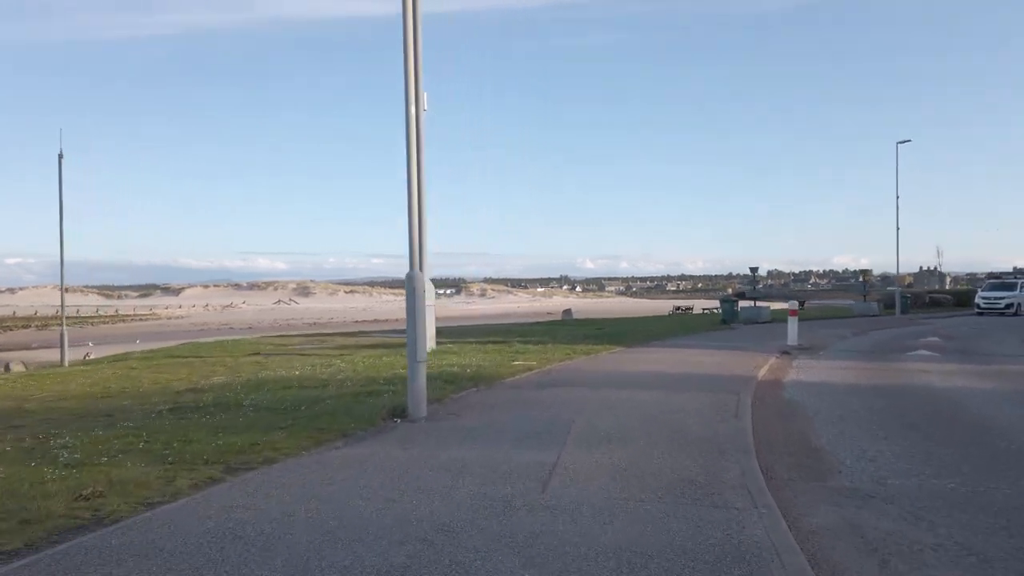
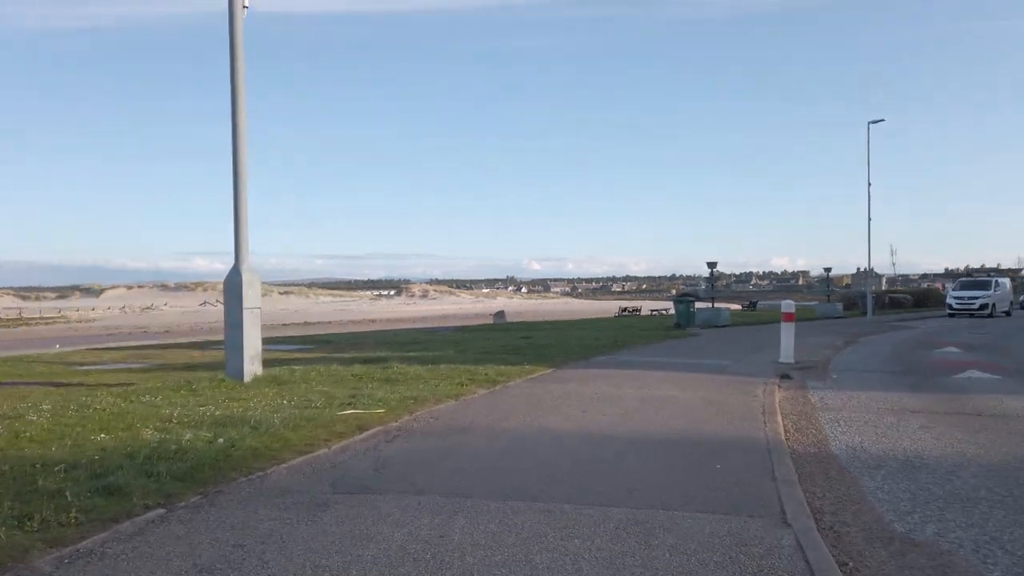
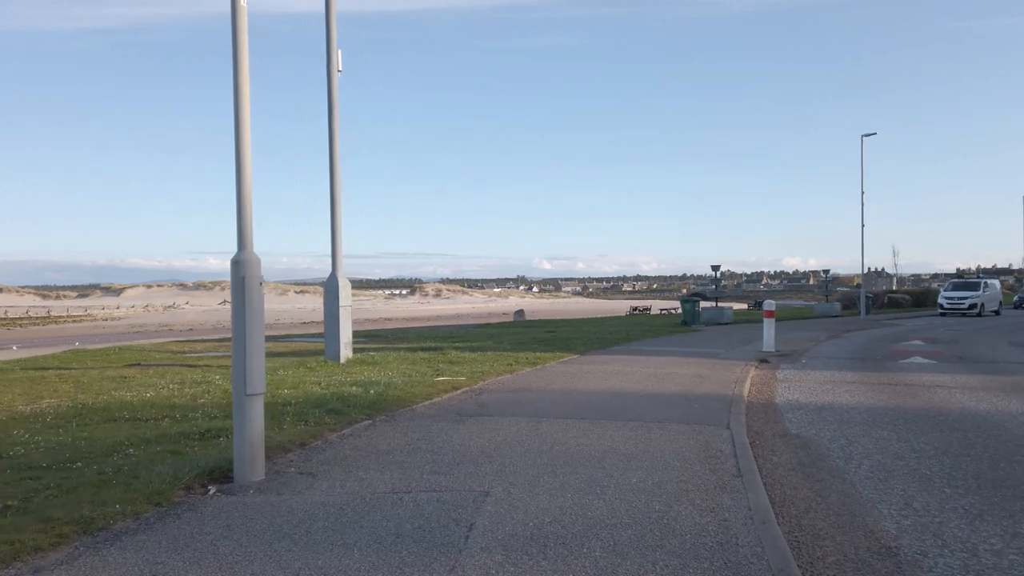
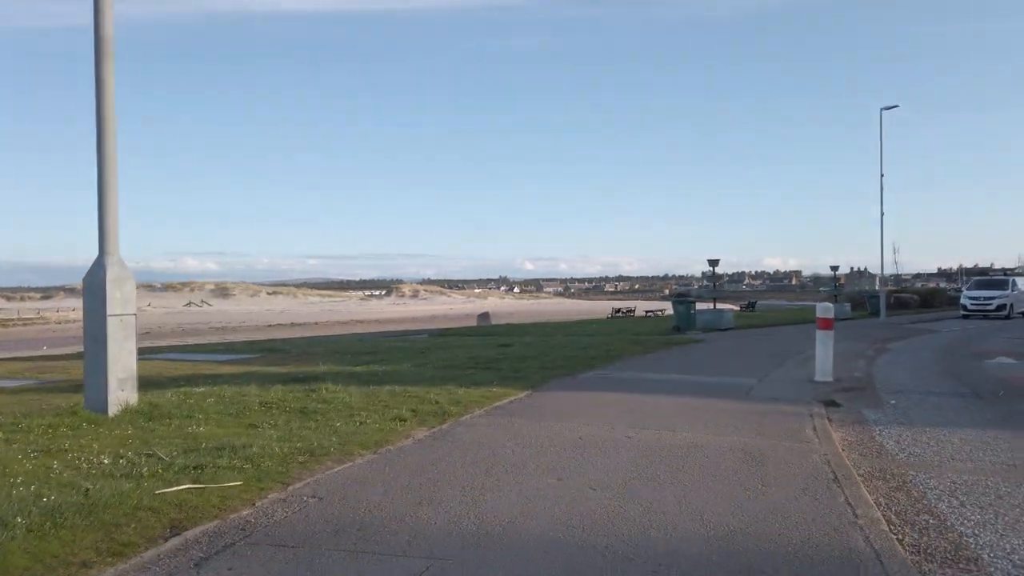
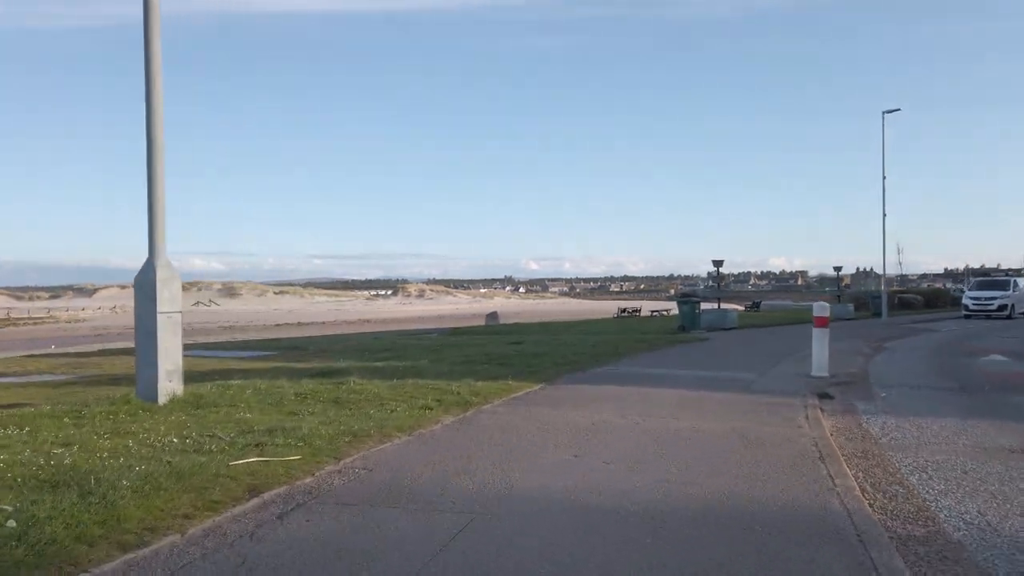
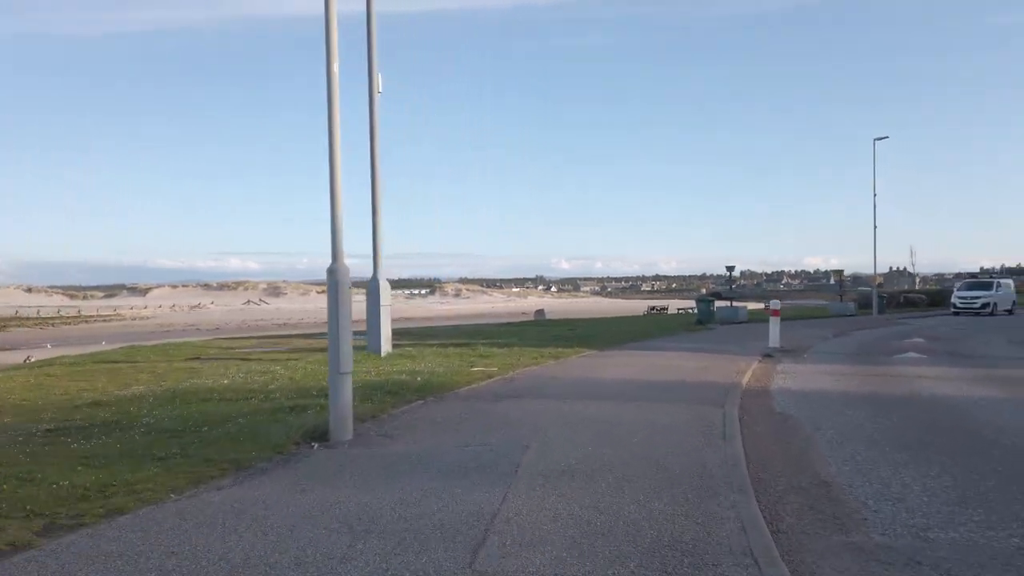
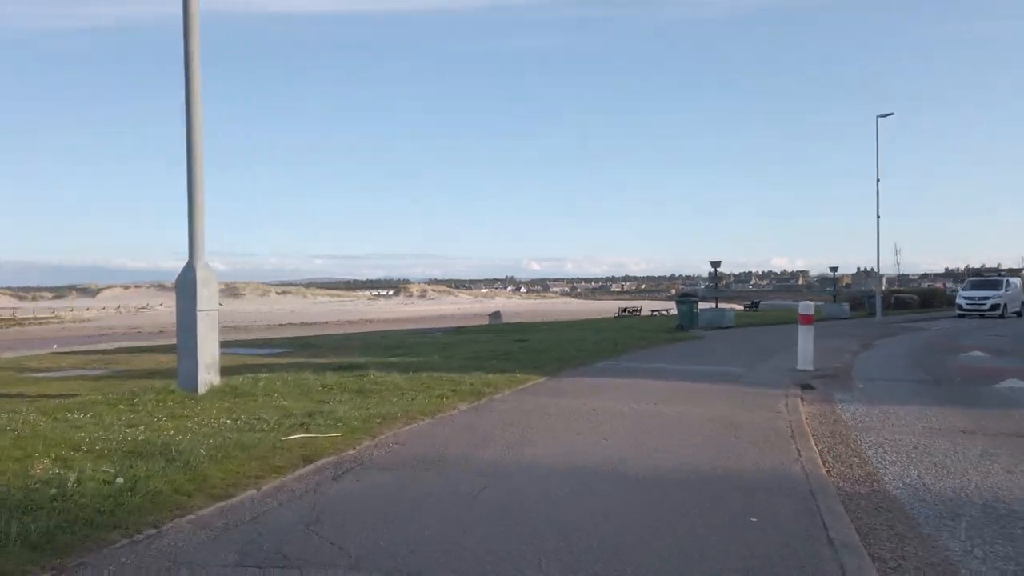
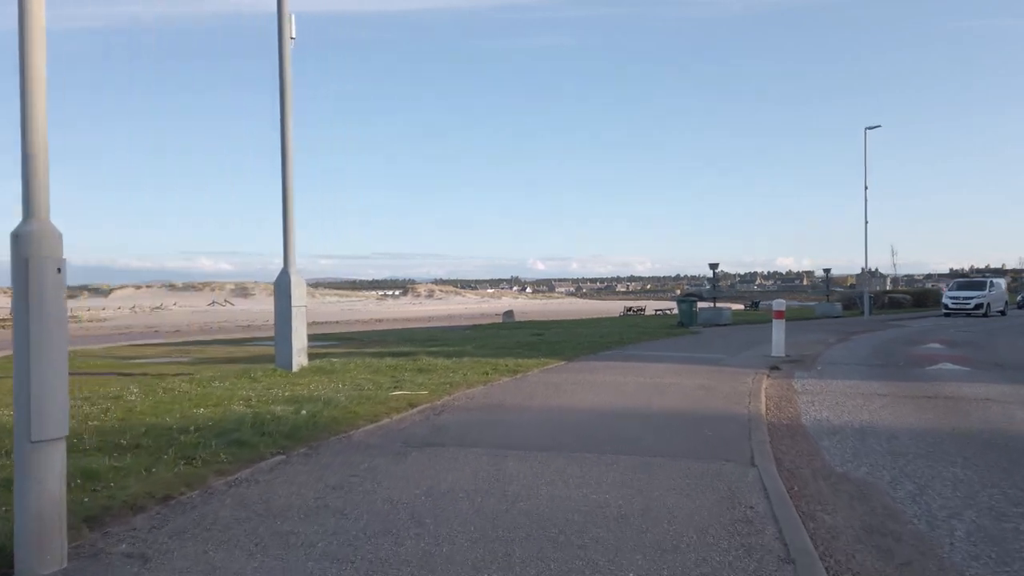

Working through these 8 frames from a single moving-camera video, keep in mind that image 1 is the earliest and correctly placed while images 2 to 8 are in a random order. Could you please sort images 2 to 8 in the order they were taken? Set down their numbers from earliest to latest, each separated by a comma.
6, 3, 8, 2, 7, 5, 4
